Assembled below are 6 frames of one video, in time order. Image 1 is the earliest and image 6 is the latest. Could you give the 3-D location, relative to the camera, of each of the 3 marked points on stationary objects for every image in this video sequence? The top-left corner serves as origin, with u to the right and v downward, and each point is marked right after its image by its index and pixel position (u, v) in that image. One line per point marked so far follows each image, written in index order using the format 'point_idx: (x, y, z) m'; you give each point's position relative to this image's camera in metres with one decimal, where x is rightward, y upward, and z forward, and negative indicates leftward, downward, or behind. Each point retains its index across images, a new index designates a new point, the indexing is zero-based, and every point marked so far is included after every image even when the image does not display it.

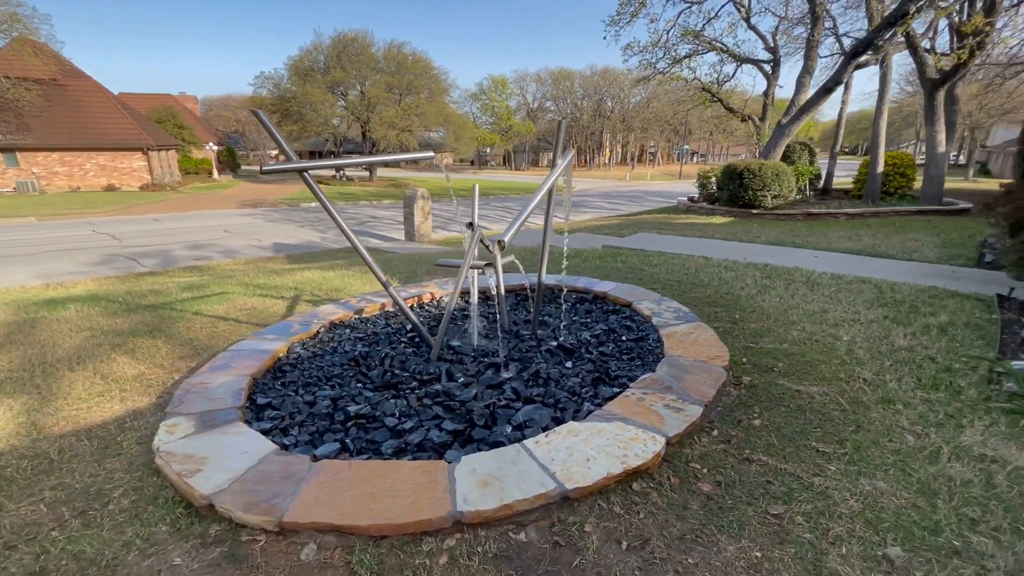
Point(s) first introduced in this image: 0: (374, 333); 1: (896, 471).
0: (-0.9, -0.3, +3.1) m
1: (+1.6, -0.7, +1.9) m
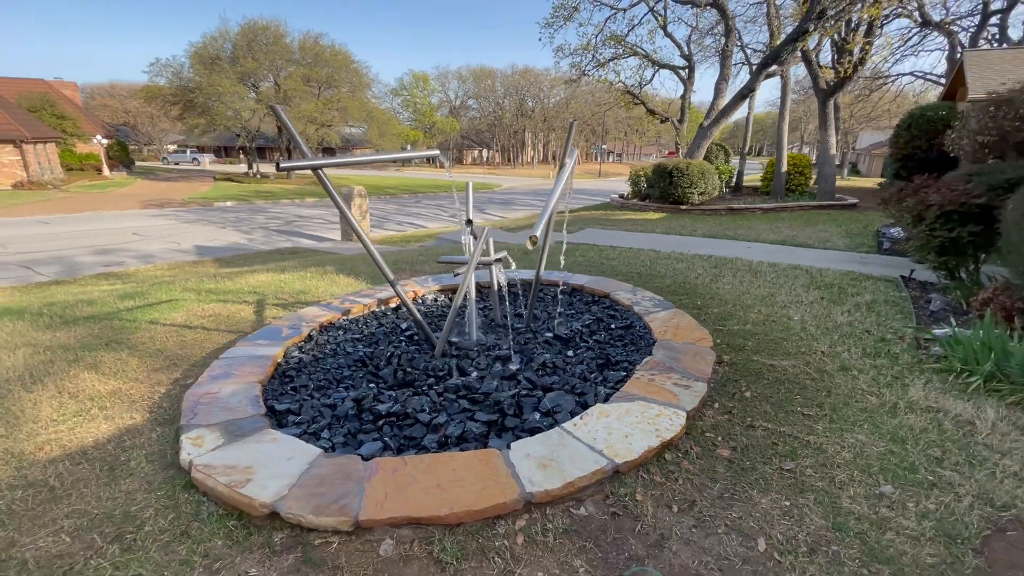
0: (-0.9, -0.3, +3.0) m
1: (+1.7, -0.6, +2.3) m
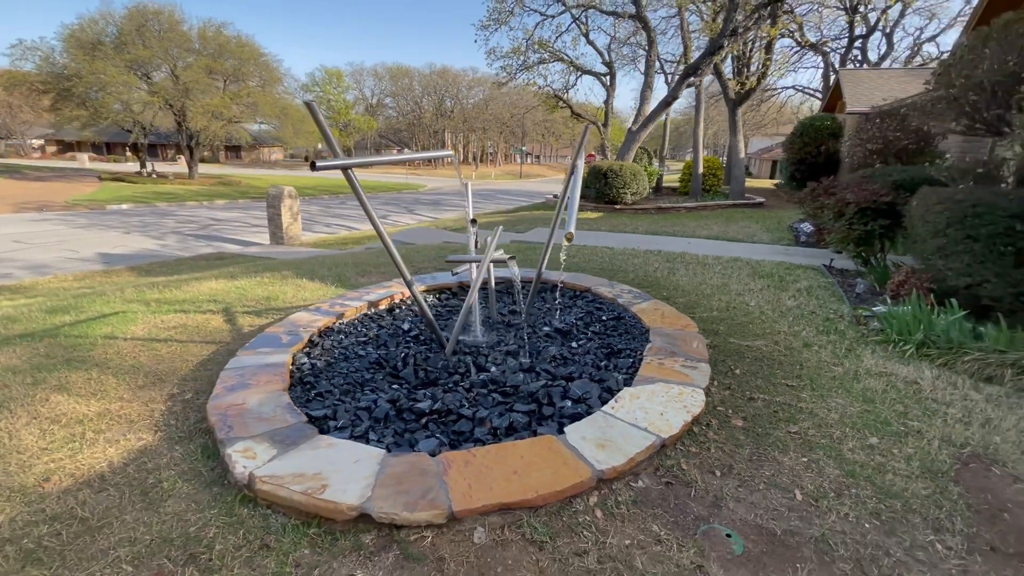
0: (-0.8, -0.3, +3.0) m
1: (+1.8, -0.6, +2.6) m
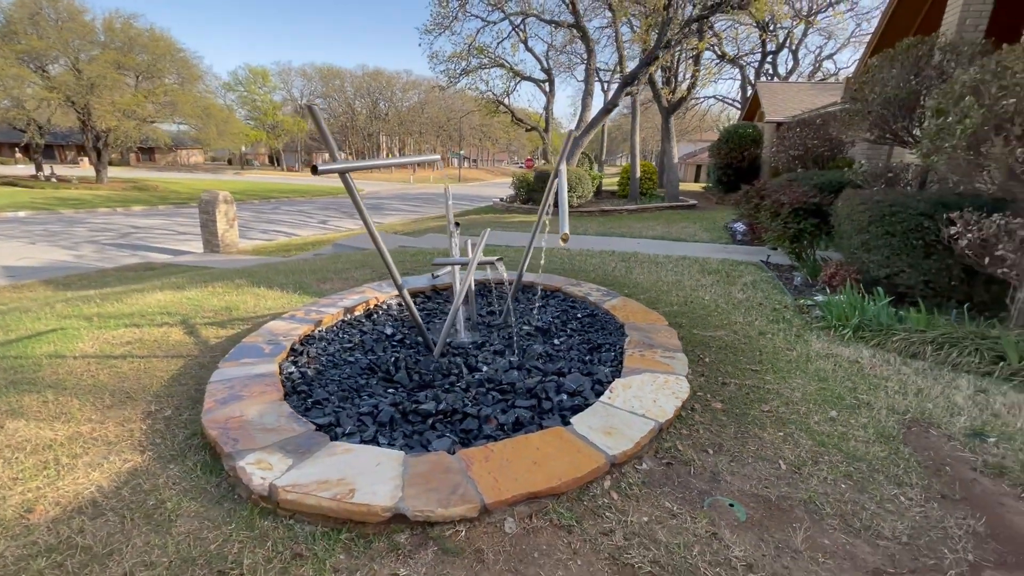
0: (-0.9, -0.3, +2.9) m
1: (+1.8, -0.5, +2.9) m
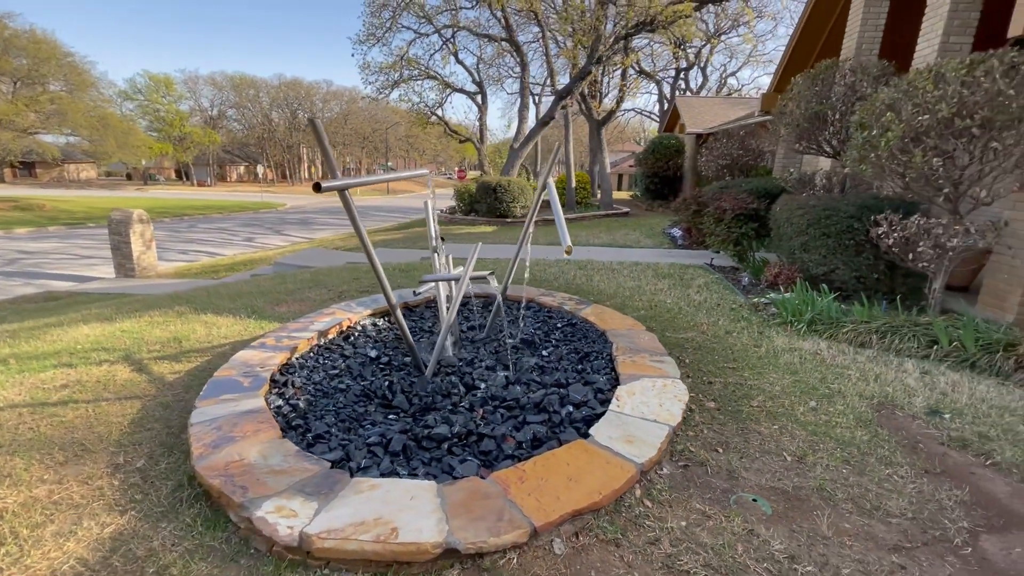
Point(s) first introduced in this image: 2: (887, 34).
0: (-1.0, -0.4, +2.7) m
1: (+1.7, -0.5, +3.2) m
2: (+5.0, +3.4, +6.3) m
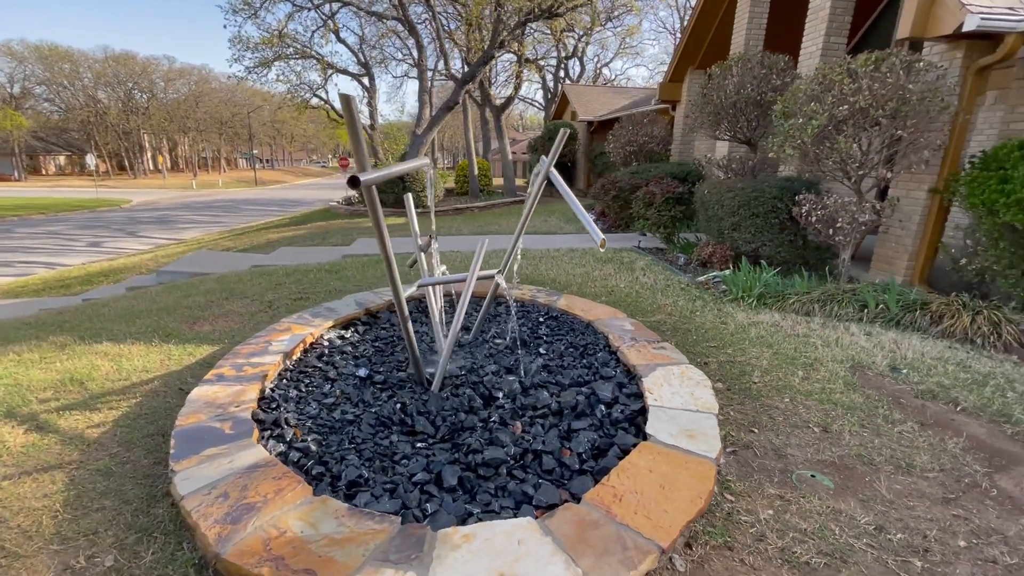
0: (-0.9, -0.5, +2.3) m
1: (+1.6, -0.4, +3.3) m
2: (+3.9, +3.8, +7.1) m
